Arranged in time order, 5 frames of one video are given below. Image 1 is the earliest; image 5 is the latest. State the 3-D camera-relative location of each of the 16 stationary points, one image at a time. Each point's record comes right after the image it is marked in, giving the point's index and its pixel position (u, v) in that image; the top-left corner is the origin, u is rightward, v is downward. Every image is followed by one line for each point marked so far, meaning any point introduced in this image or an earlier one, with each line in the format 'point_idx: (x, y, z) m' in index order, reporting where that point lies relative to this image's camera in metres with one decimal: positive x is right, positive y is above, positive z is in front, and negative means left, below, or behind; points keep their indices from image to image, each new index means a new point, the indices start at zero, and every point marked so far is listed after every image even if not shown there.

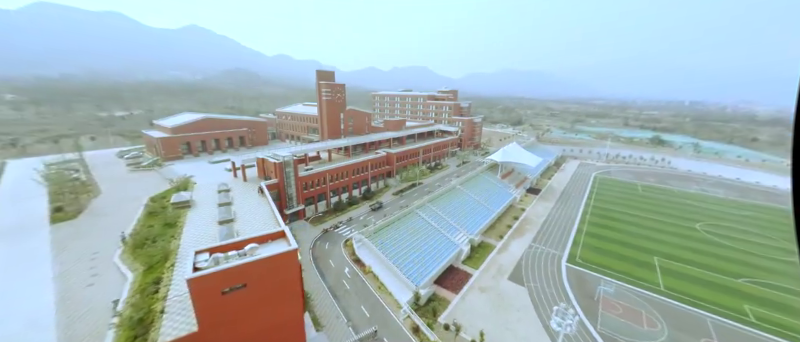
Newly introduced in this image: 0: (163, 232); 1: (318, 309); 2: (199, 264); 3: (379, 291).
0: (-14.5, -3.6, +15.9) m
1: (-5.1, -8.6, +15.9) m
2: (-7.7, -3.3, +9.7) m
3: (-1.6, -8.4, +17.8) m
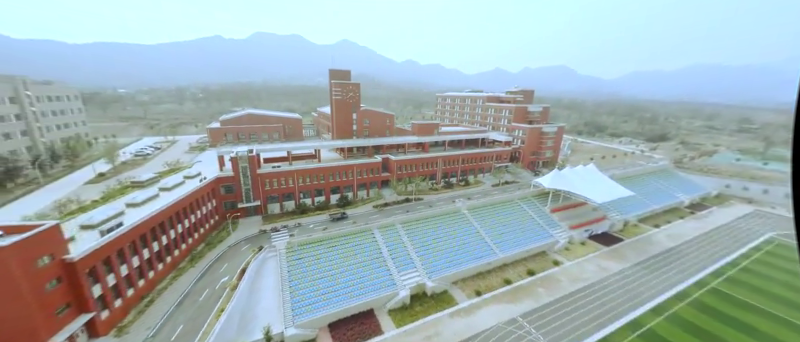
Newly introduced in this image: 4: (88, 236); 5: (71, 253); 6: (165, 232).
0: (-23.1, -2.4, +19.1) m
1: (-15.2, -8.5, +15.4) m
2: (-19.4, -2.7, +10.7) m
3: (-11.2, -8.8, +15.7) m
4: (-17.8, -3.7, +14.5) m
5: (-16.2, -4.0, +12.5) m
6: (-17.0, -4.4, +18.4) m
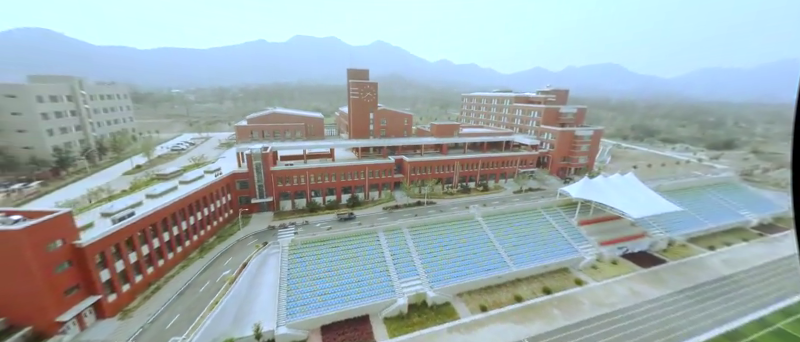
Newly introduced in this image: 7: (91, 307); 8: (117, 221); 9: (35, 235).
0: (-23.0, -1.7, +20.9) m
1: (-15.8, -8.2, +16.4) m
2: (-20.3, -2.2, +12.2) m
3: (-11.9, -8.6, +16.2) m
4: (-18.4, -3.3, +15.7) m
5: (-17.0, -3.6, +13.6) m
6: (-17.2, -4.0, +19.6) m
7: (-16.9, -7.4, +14.0) m
8: (-17.5, -3.1, +15.7) m
9: (-17.1, -3.0, +11.9) m
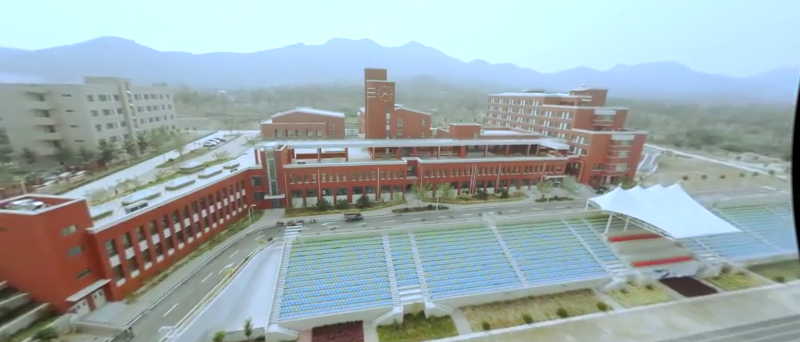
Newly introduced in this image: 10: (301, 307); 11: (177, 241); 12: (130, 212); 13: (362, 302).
0: (-22.8, -1.1, +22.7) m
1: (-16.3, -7.8, +17.4) m
2: (-21.1, -1.6, +13.7) m
3: (-12.5, -8.3, +16.7) m
4: (-18.8, -2.8, +17.0) m
5: (-17.7, -3.2, +14.7) m
6: (-17.2, -3.6, +20.7) m
7: (-17.7, -7.0, +15.1) m
8: (-17.9, -2.6, +16.9) m
9: (-17.9, -2.6, +13.1) m
10: (-7.1, -9.8, +18.4) m
11: (-17.1, -5.4, +19.6) m
12: (-17.7, -2.7, +16.8) m
13: (-2.8, -10.0, +19.4) m
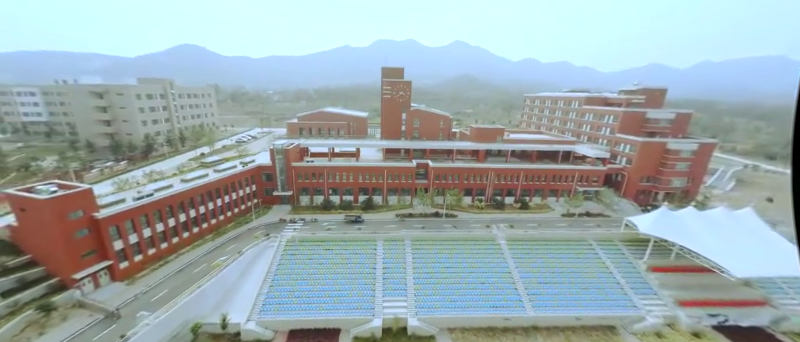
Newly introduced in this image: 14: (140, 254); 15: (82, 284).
0: (-22.9, -0.4, +25.0) m
1: (-17.7, -7.3, +18.8) m
2: (-22.6, -1.0, +15.8) m
3: (-14.0, -8.1, +17.5) m
4: (-19.9, -2.2, +18.8) m
5: (-19.2, -2.7, +16.3) m
6: (-17.8, -3.1, +22.2) m
7: (-19.4, -6.5, +16.7) m
8: (-19.1, -2.1, +18.6) m
9: (-19.7, -2.0, +14.7) m
10: (-8.5, -9.8, +18.4) m
11: (-18.1, -4.9, +21.1) m
12: (-18.9, -2.2, +18.4) m
13: (-4.2, -10.1, +18.7) m
14: (-18.8, -6.0, +18.4) m
15: (-19.7, -7.0, +15.7) m
